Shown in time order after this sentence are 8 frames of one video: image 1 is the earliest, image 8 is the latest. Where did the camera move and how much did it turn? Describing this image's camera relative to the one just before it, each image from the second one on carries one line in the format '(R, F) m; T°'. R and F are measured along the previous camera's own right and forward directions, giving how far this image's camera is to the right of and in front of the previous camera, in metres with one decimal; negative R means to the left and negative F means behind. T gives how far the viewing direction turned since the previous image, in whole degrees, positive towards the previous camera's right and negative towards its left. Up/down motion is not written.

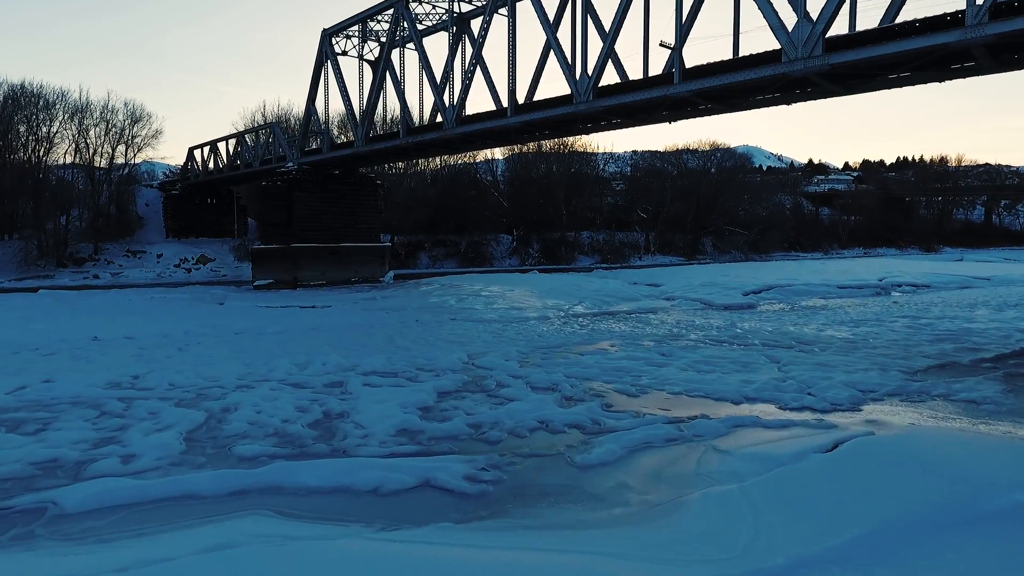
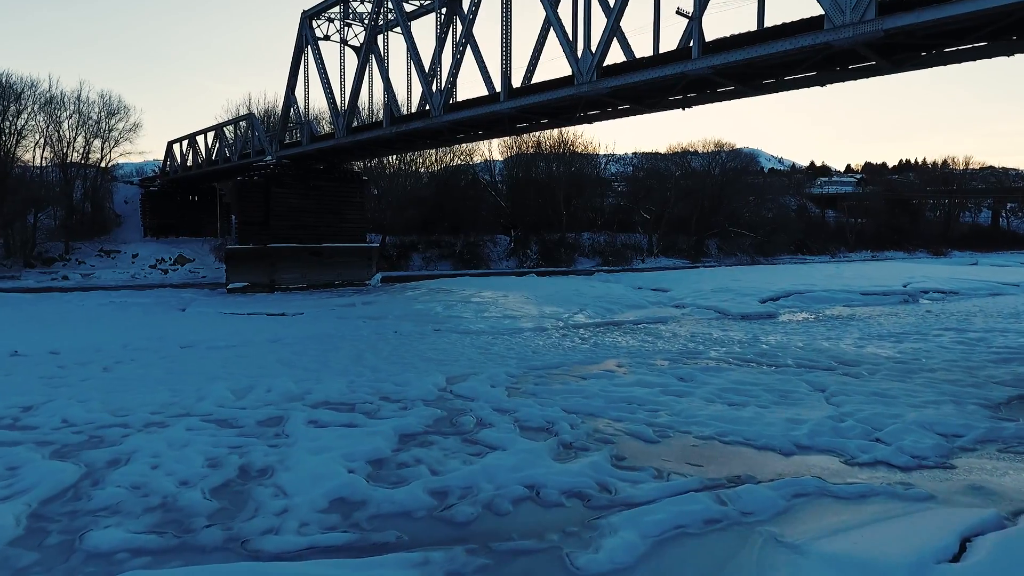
(+0.1, +1.8) m; 0°
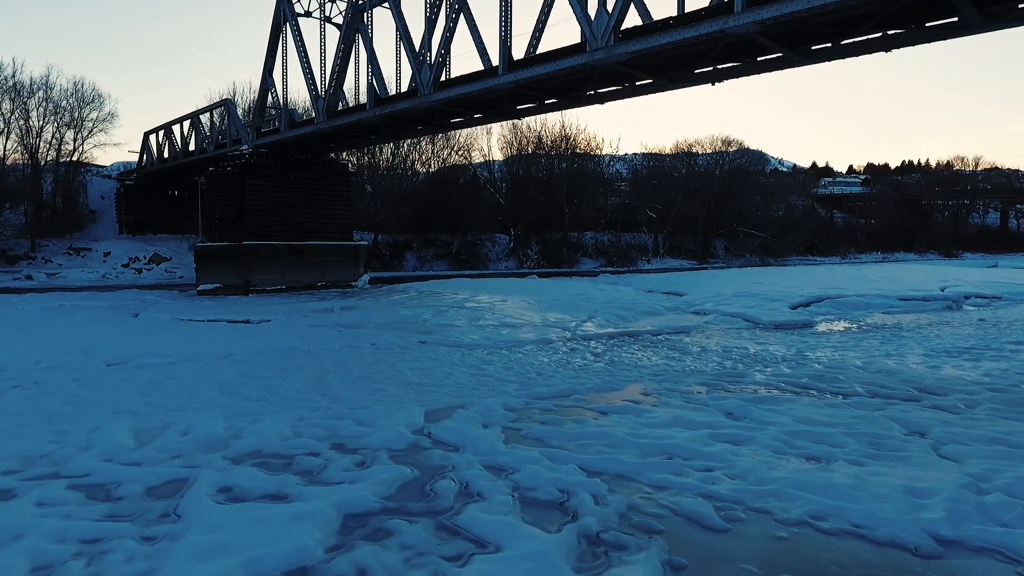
(0.0, +2.0) m; 0°
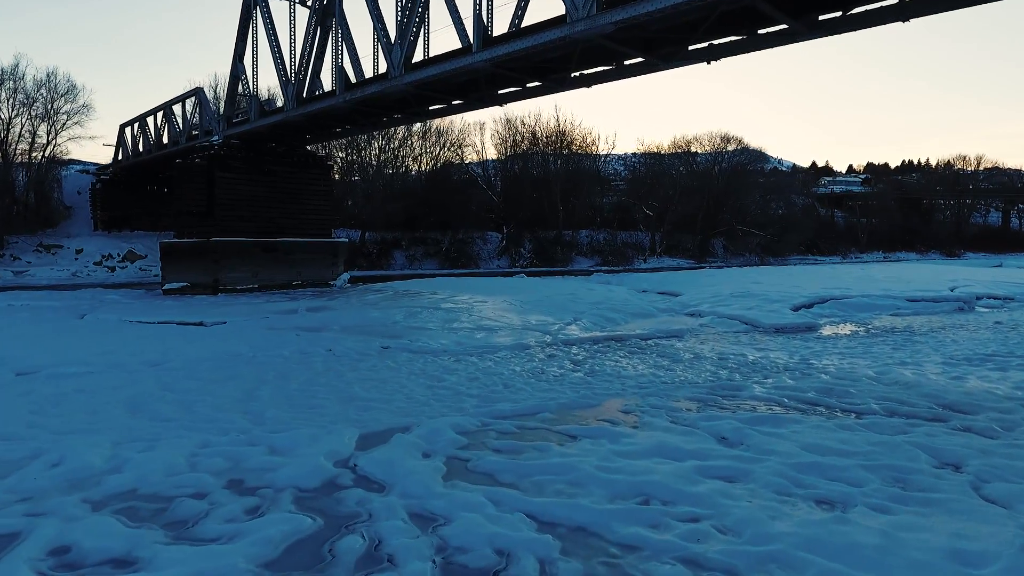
(+0.4, +1.1) m; 0°
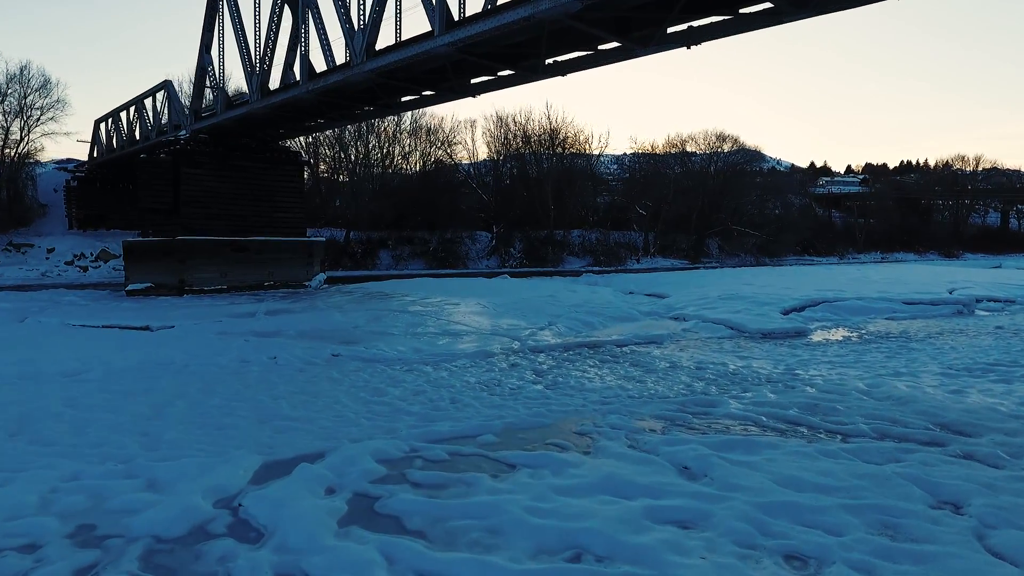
(+0.5, +0.8) m; 0°
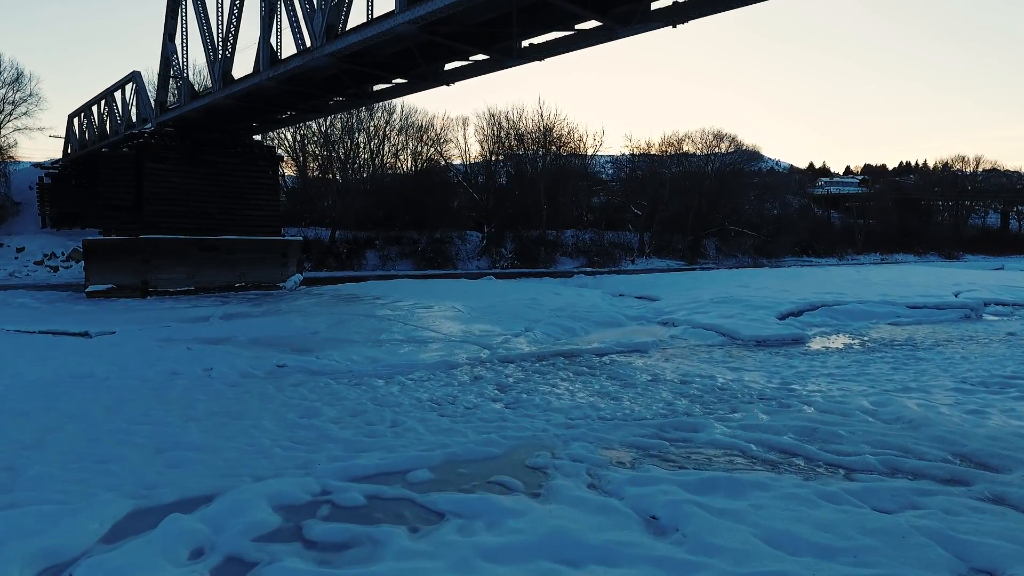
(+0.4, +0.9) m; 0°
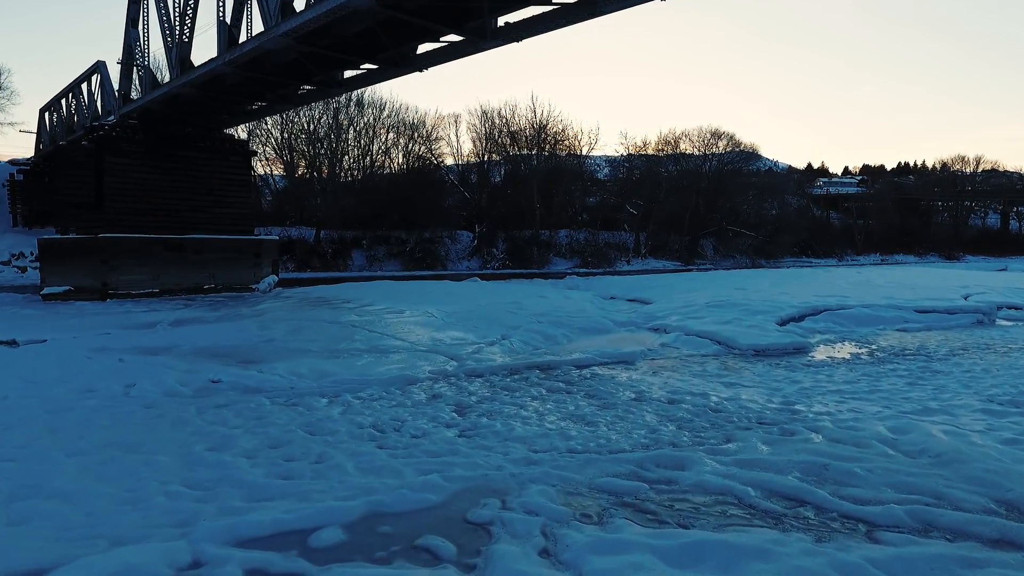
(+0.3, +1.0) m; 0°
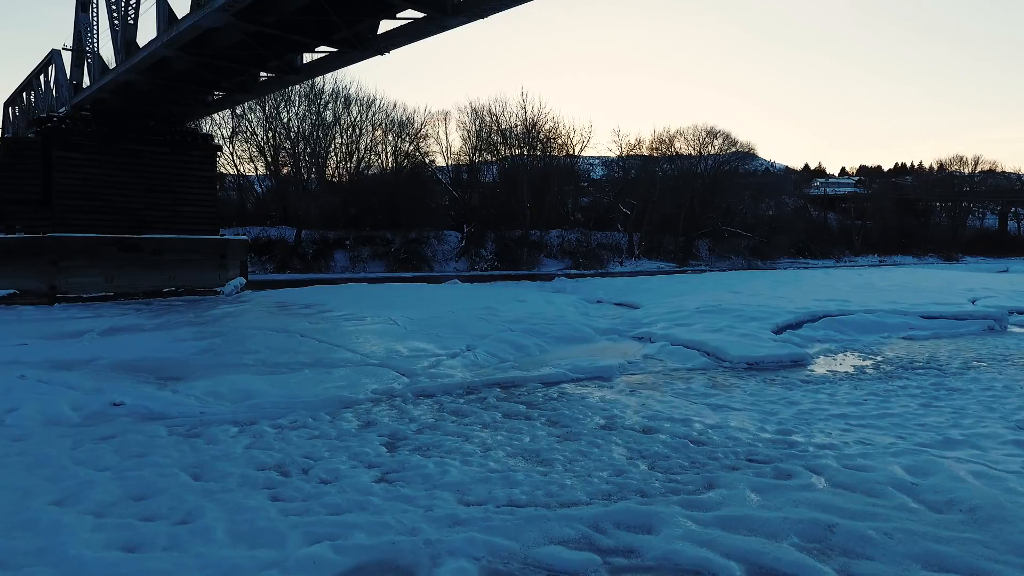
(+0.4, +1.0) m; 0°
